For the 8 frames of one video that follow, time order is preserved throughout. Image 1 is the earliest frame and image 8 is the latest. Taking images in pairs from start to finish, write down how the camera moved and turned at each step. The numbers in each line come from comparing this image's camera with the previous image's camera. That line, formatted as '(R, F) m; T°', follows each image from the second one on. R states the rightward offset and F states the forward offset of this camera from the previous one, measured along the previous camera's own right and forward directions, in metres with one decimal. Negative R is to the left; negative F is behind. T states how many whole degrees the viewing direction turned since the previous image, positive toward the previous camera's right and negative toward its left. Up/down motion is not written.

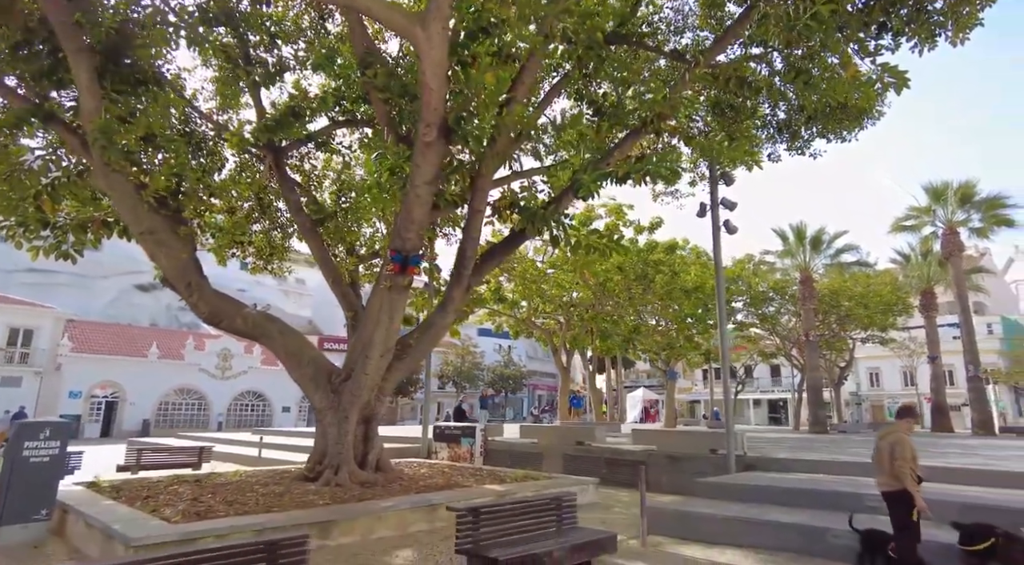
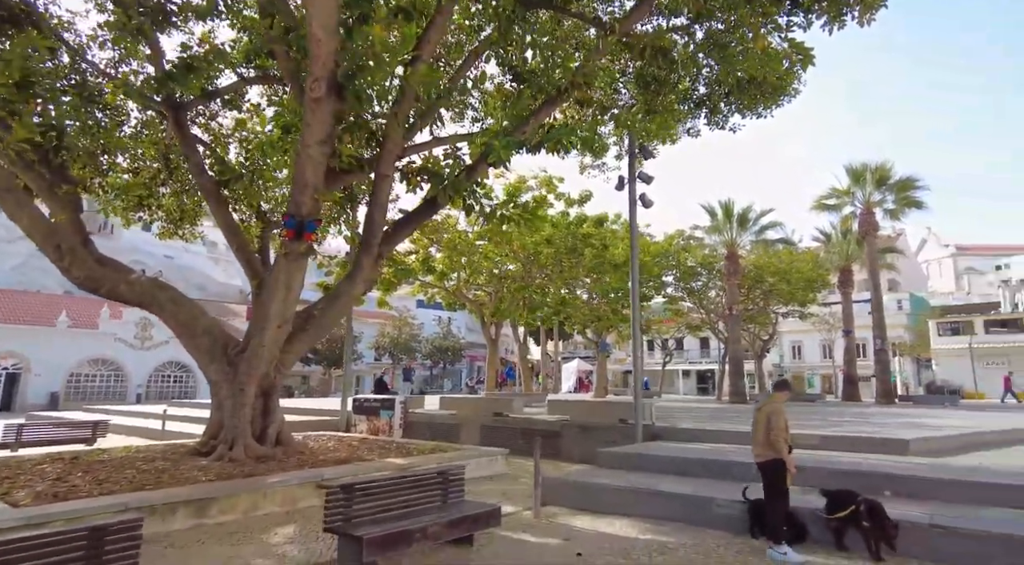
(+0.4, +0.2) m; +5°
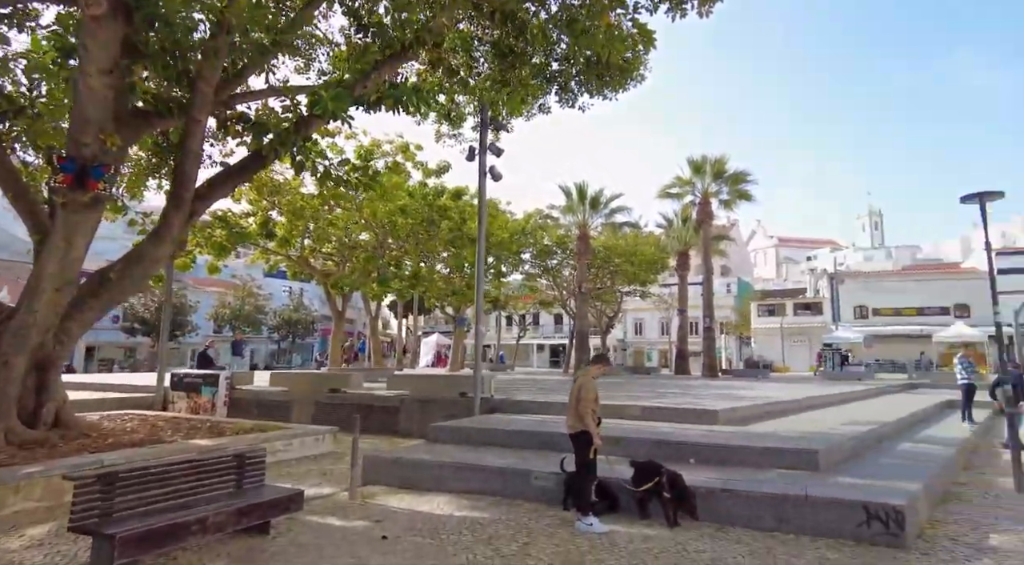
(+0.3, +0.3) m; +13°
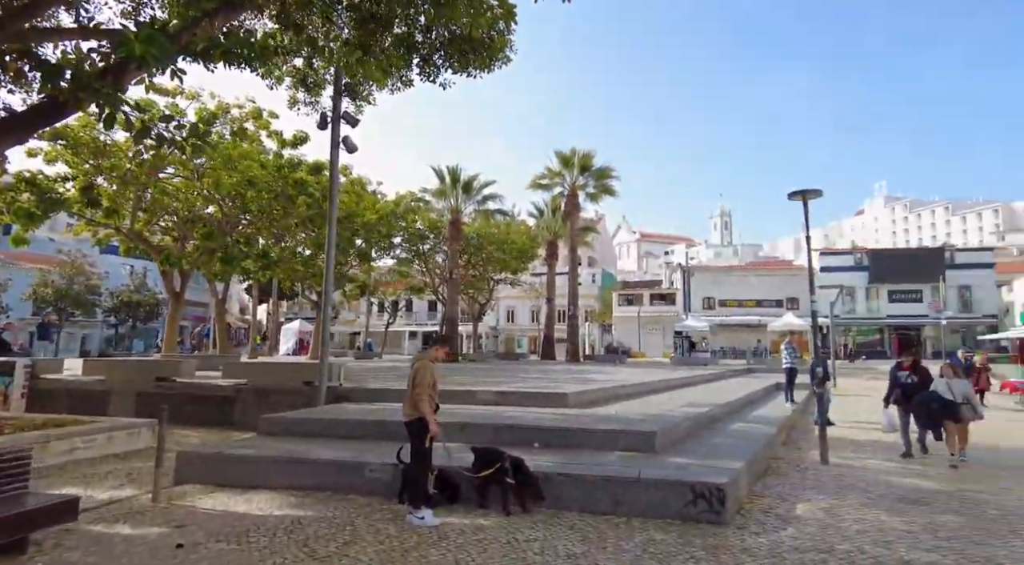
(+0.3, +0.3) m; +11°
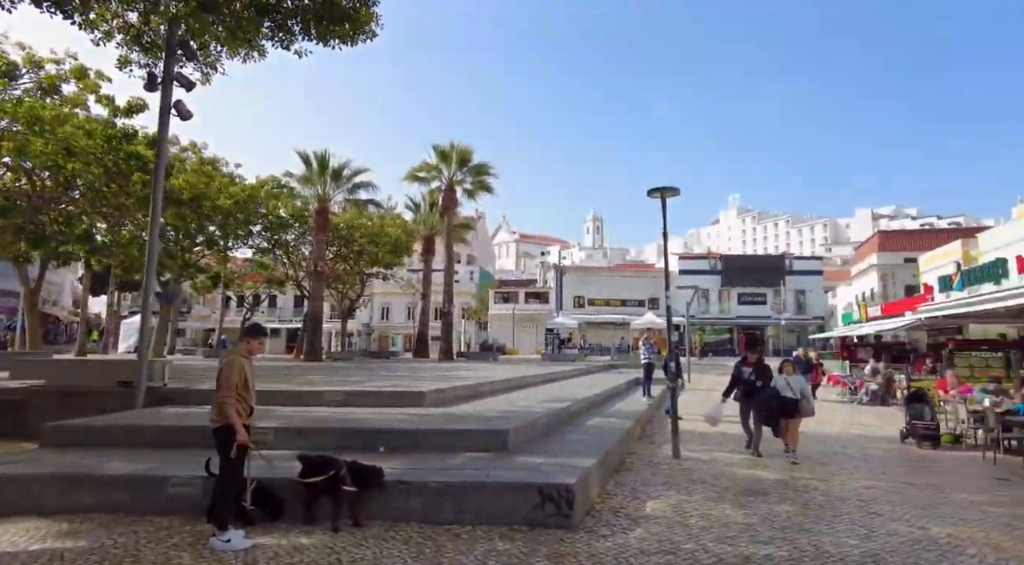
(+0.3, +0.4) m; +11°
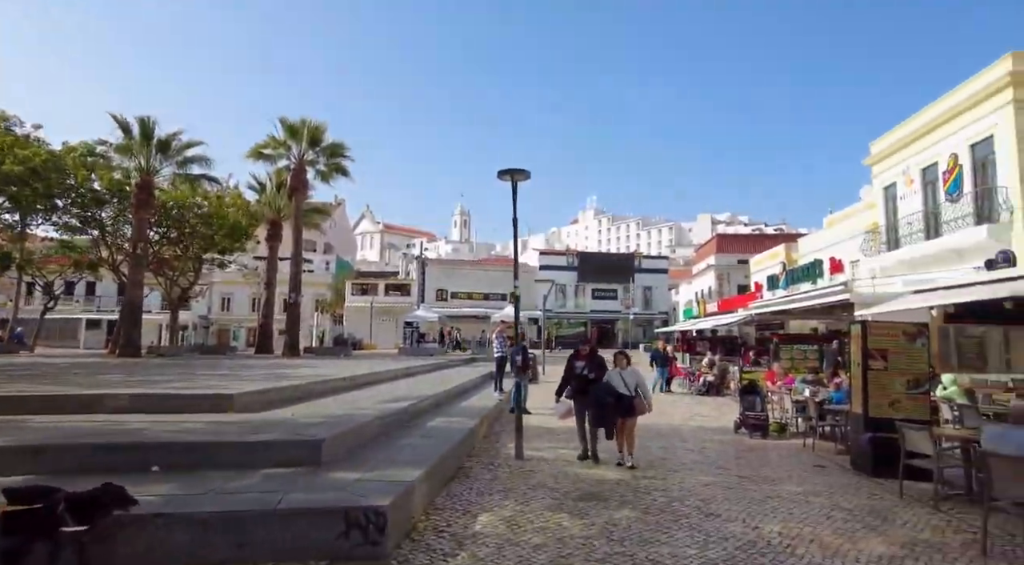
(+0.4, +0.7) m; +12°
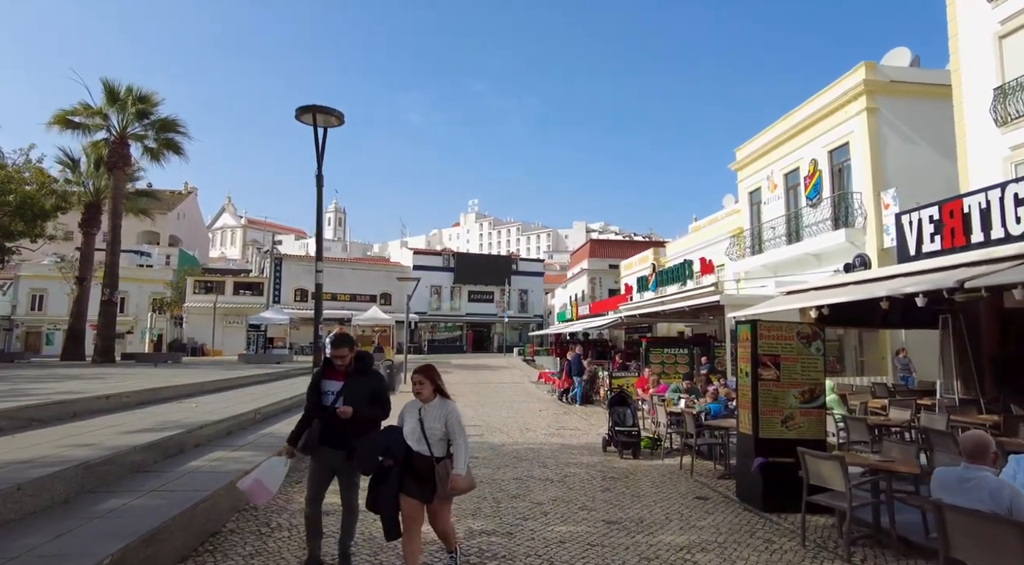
(+0.7, +1.9) m; +11°
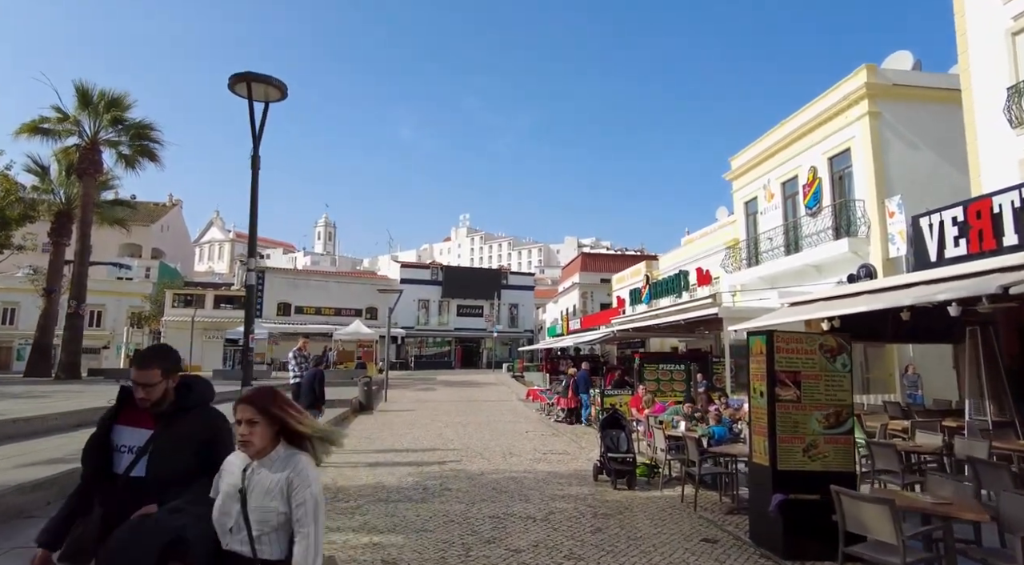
(+0.2, +1.0) m; +1°
